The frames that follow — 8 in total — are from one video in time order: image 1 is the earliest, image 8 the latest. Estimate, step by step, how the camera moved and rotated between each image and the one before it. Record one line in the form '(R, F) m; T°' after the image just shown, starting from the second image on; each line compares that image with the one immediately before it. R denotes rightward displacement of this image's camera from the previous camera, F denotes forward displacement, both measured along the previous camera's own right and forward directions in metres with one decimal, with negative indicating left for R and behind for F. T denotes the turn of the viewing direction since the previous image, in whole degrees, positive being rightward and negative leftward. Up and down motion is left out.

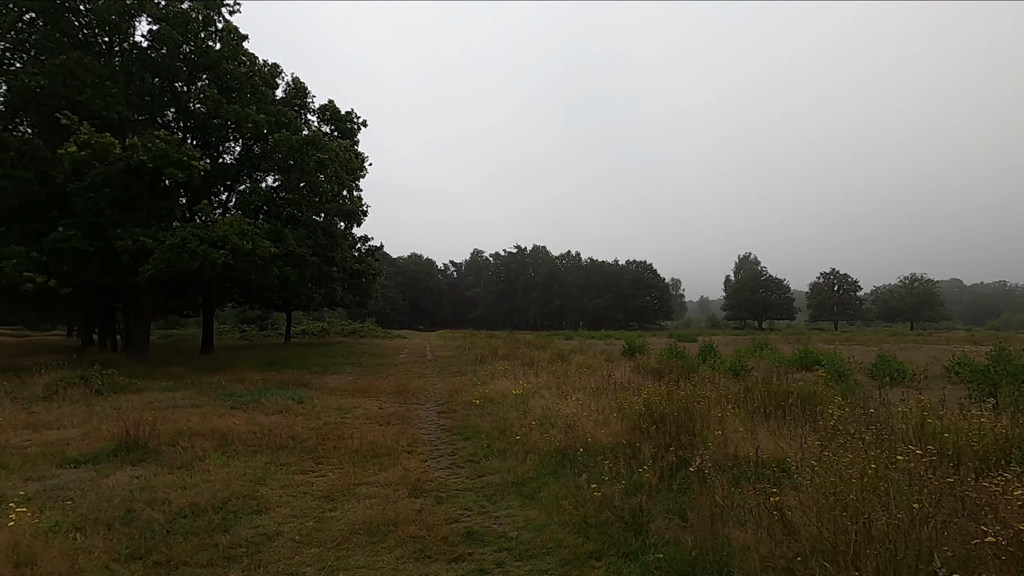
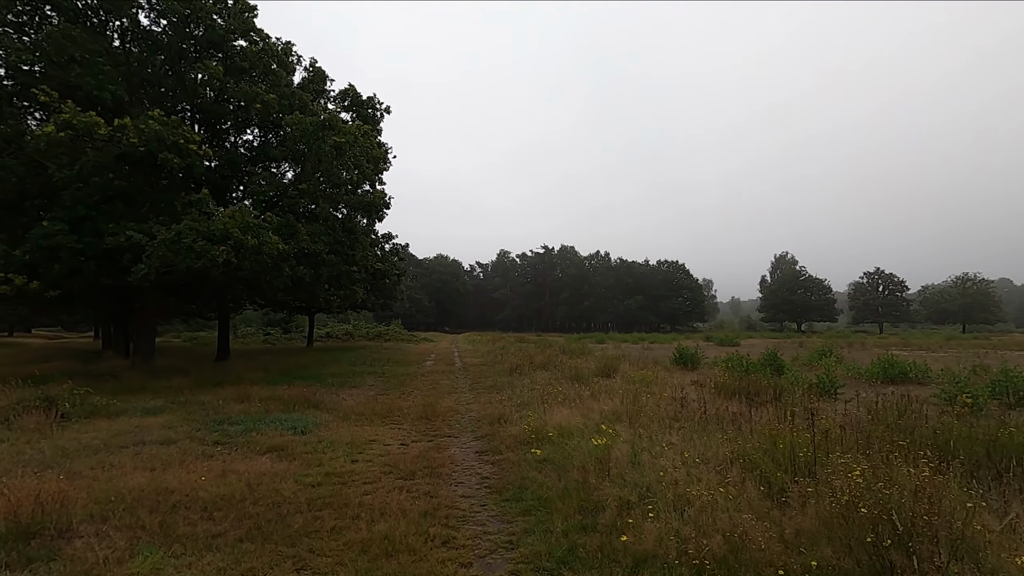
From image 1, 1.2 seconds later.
(-0.5, +2.5) m; -3°
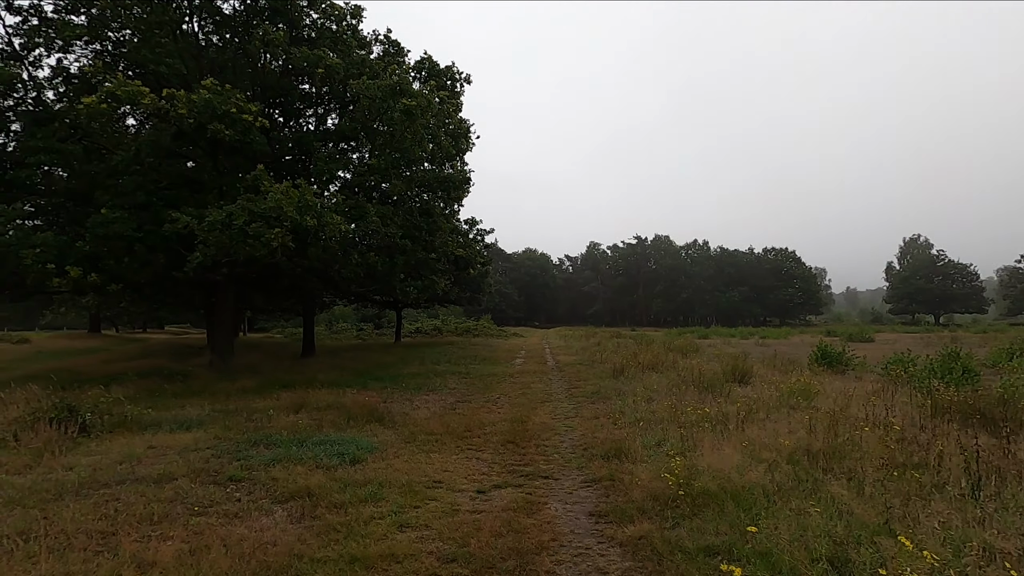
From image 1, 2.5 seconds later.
(-0.4, +2.9) m; -10°
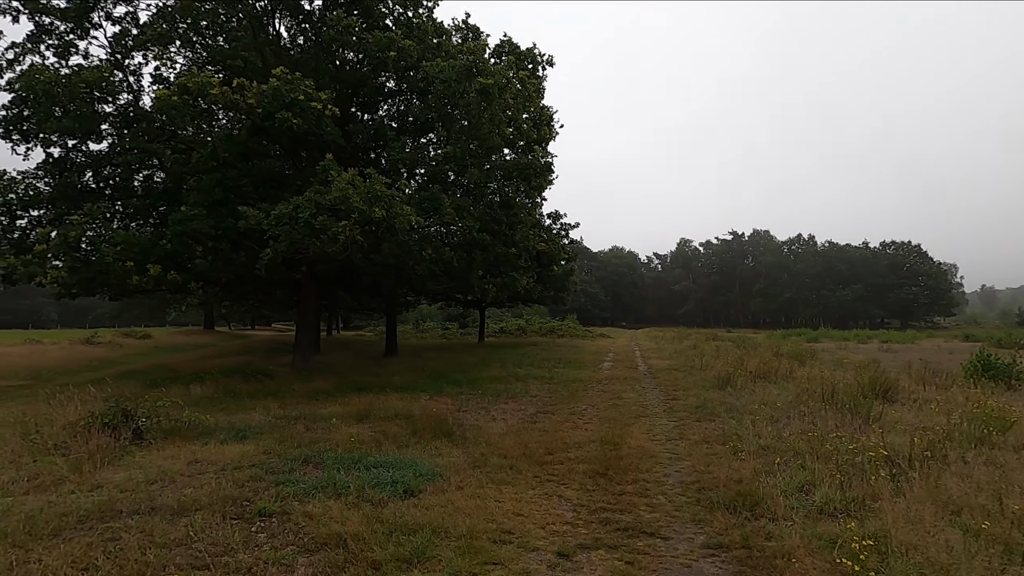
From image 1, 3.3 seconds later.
(-0.1, +1.5) m; -9°
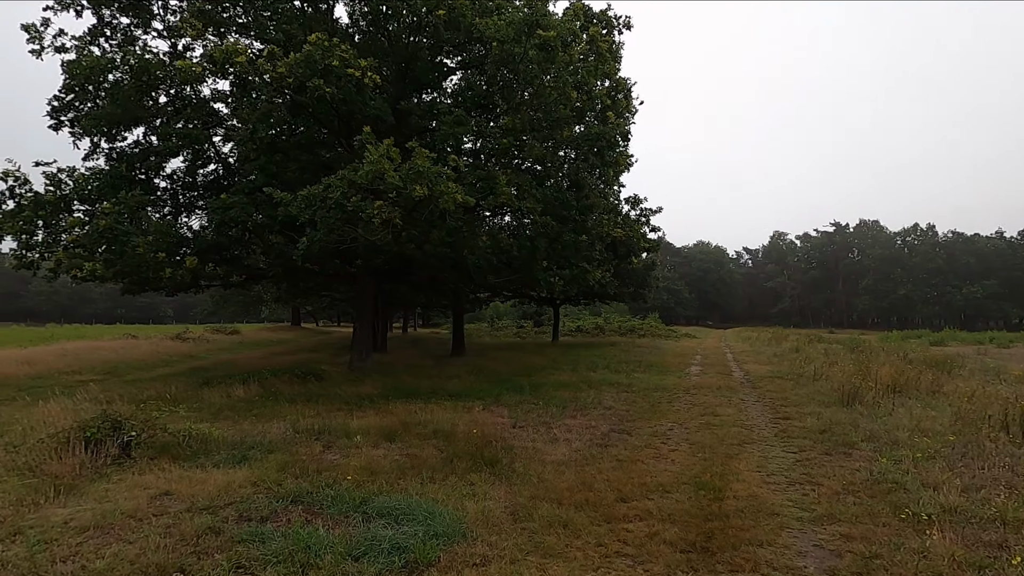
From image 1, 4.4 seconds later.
(+0.2, +2.0) m; -8°
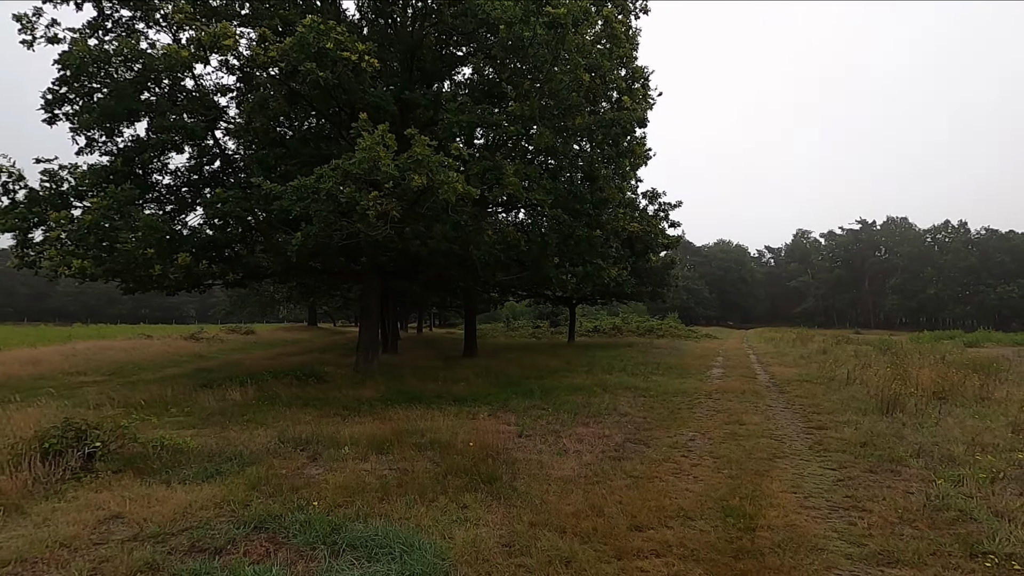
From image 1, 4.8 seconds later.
(+0.2, +0.7) m; -2°
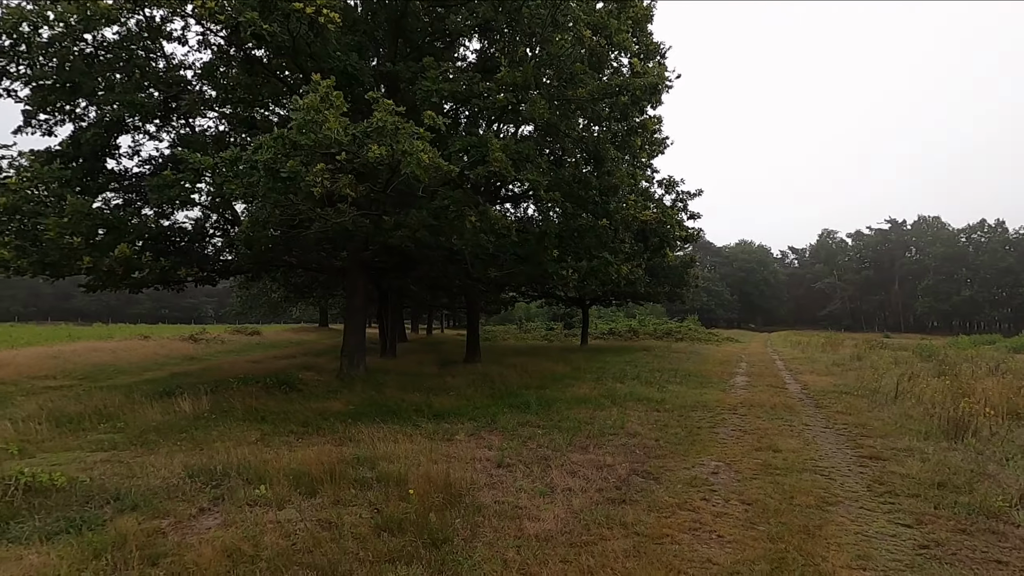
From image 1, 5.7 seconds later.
(+0.5, +1.7) m; -2°
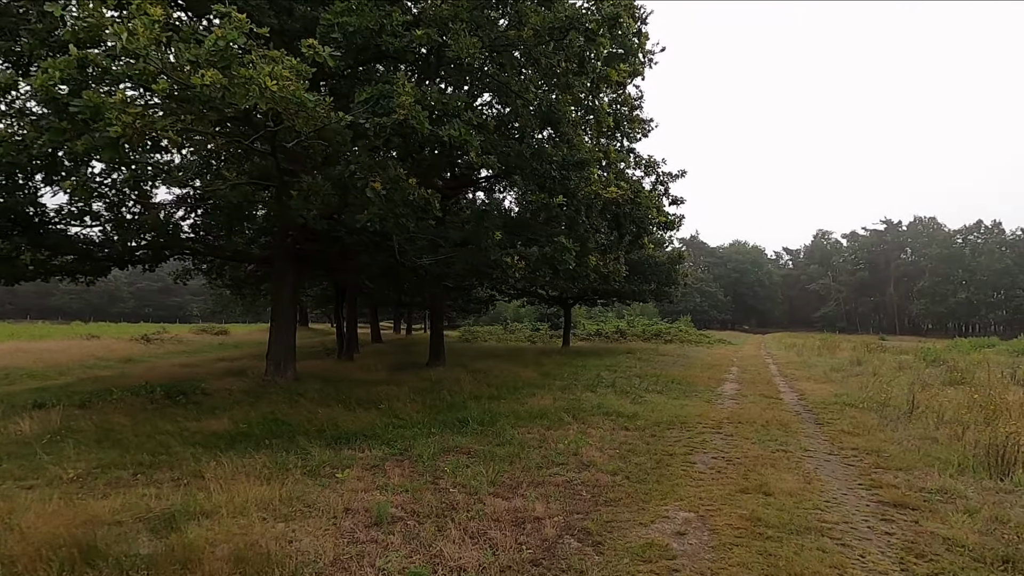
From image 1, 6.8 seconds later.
(+1.0, +2.0) m; 0°
